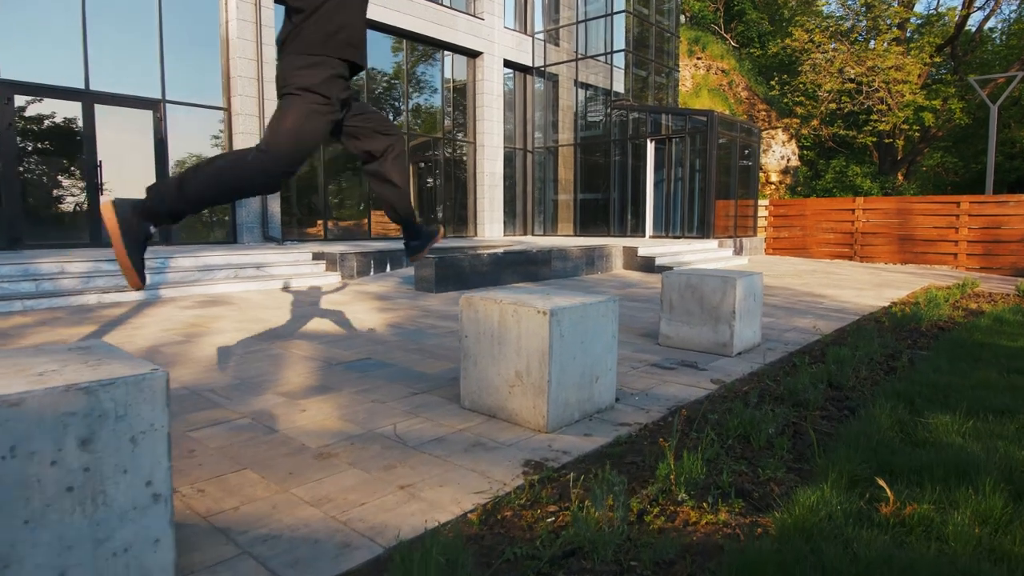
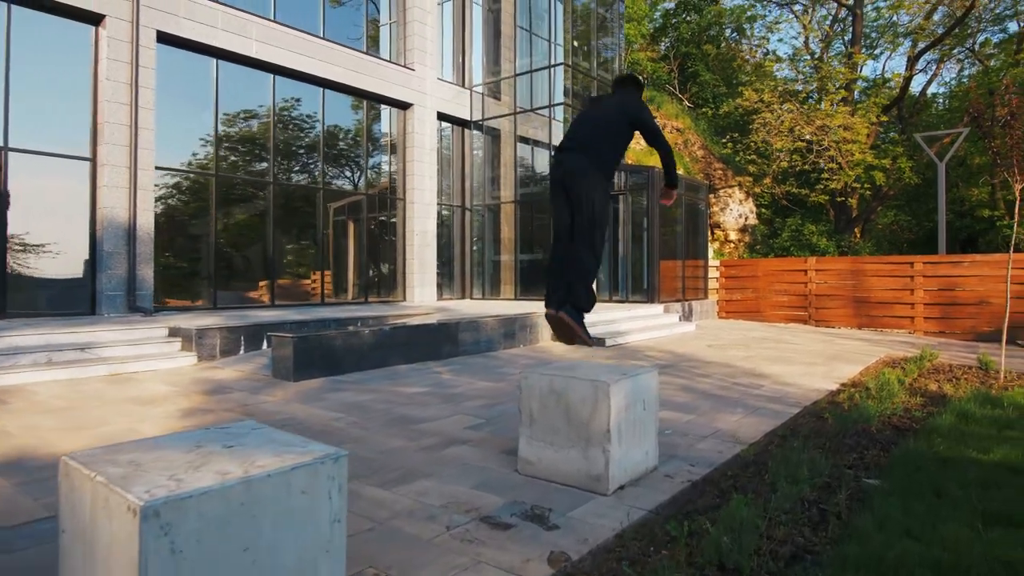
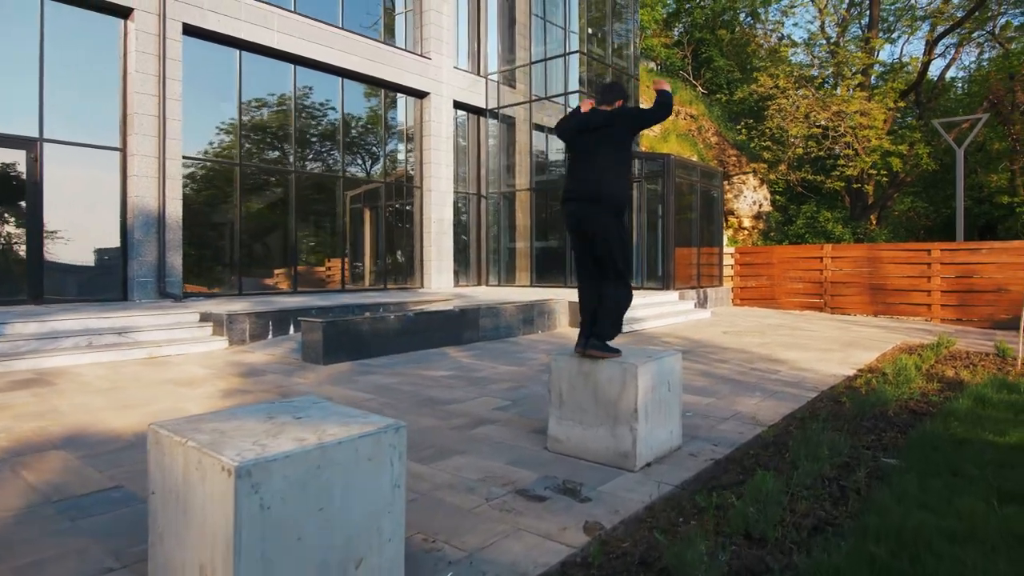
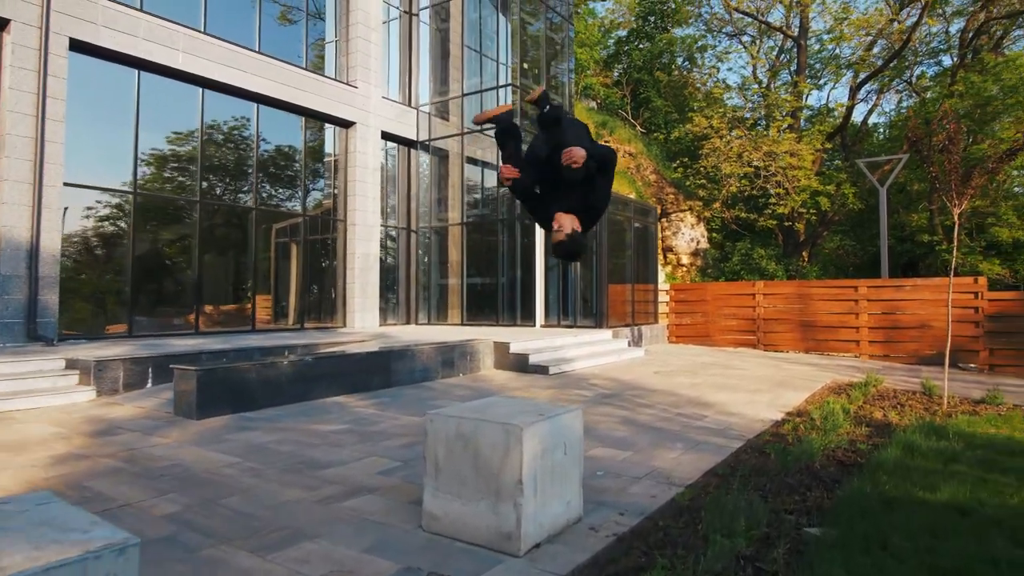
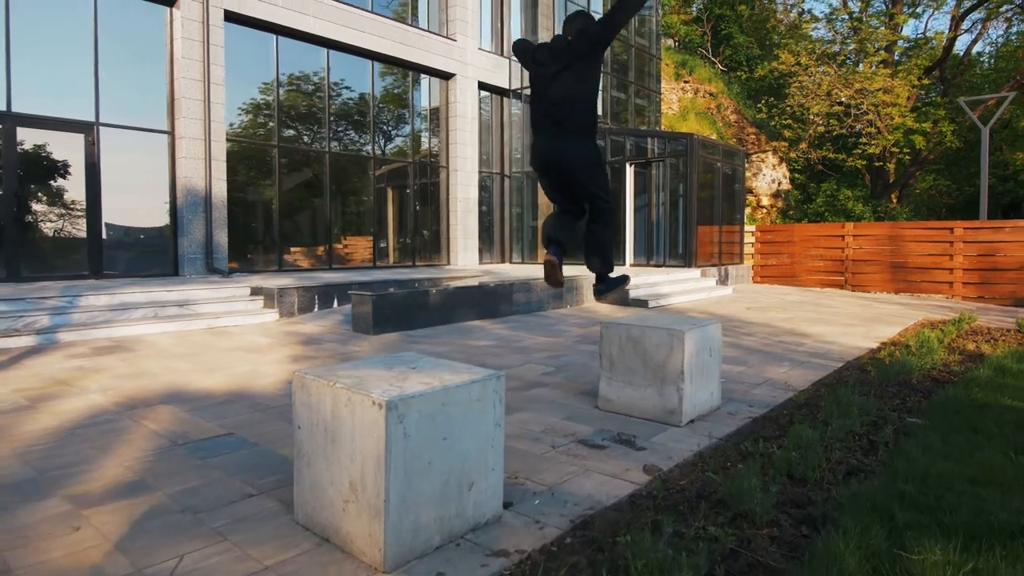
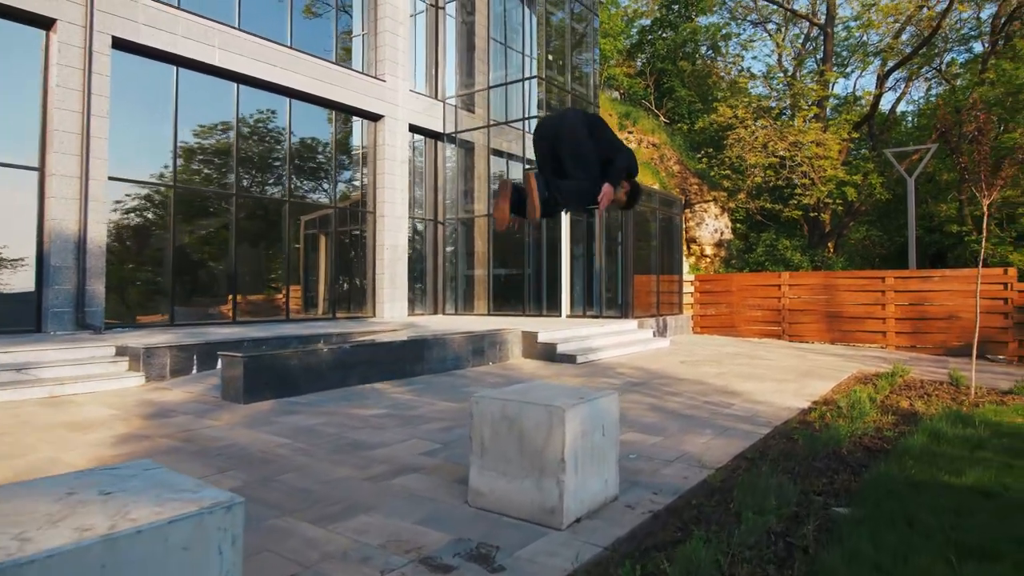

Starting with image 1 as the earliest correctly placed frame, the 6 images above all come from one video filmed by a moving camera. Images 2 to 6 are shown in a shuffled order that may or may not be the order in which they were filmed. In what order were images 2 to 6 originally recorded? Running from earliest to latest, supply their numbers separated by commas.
5, 3, 2, 6, 4
